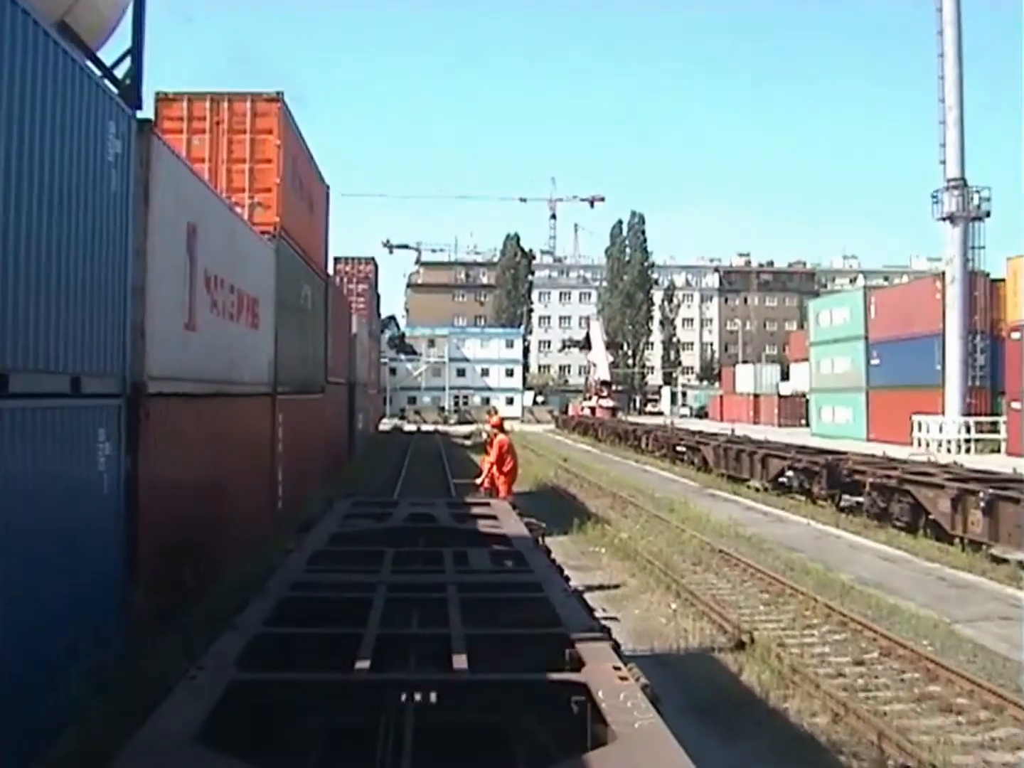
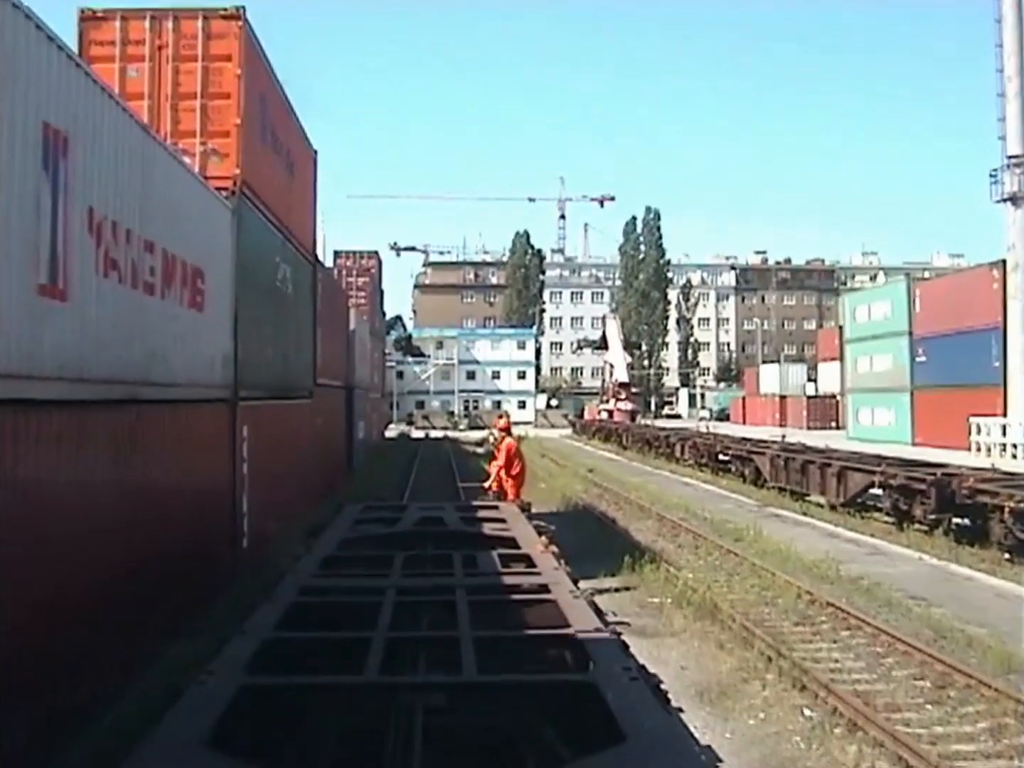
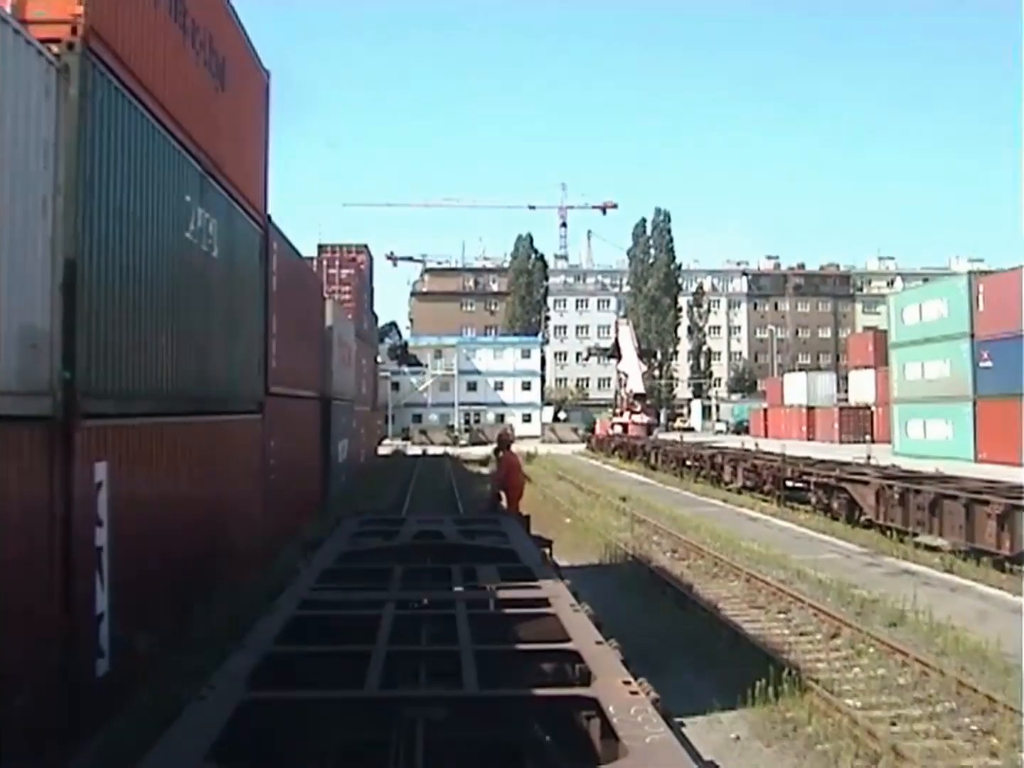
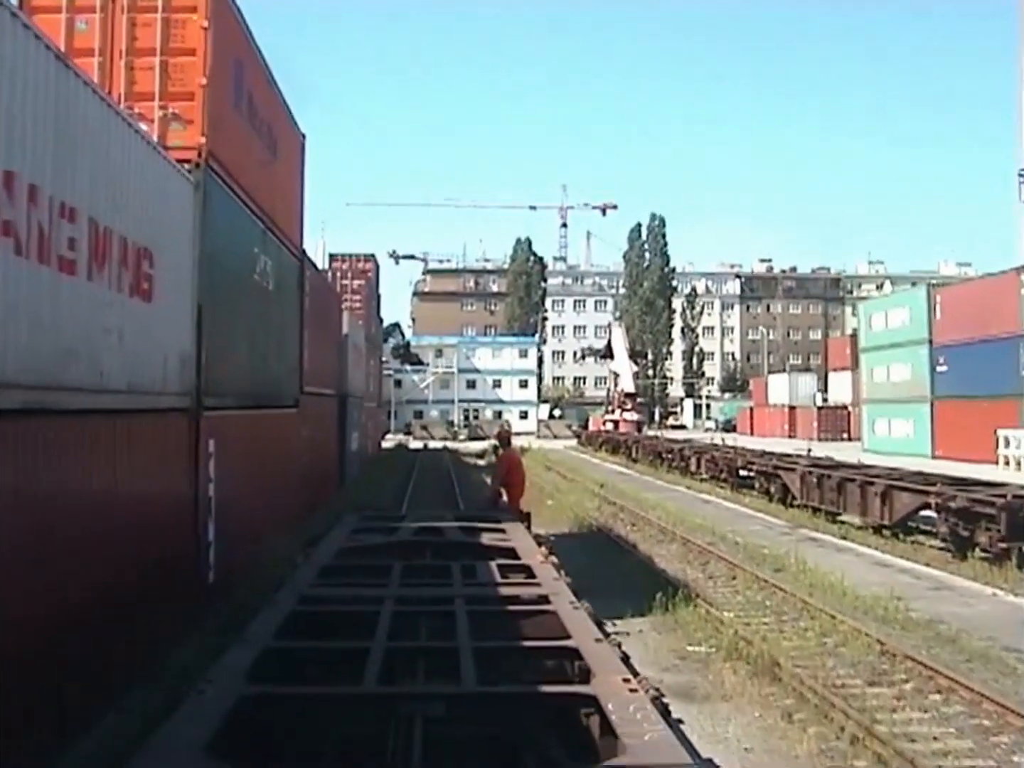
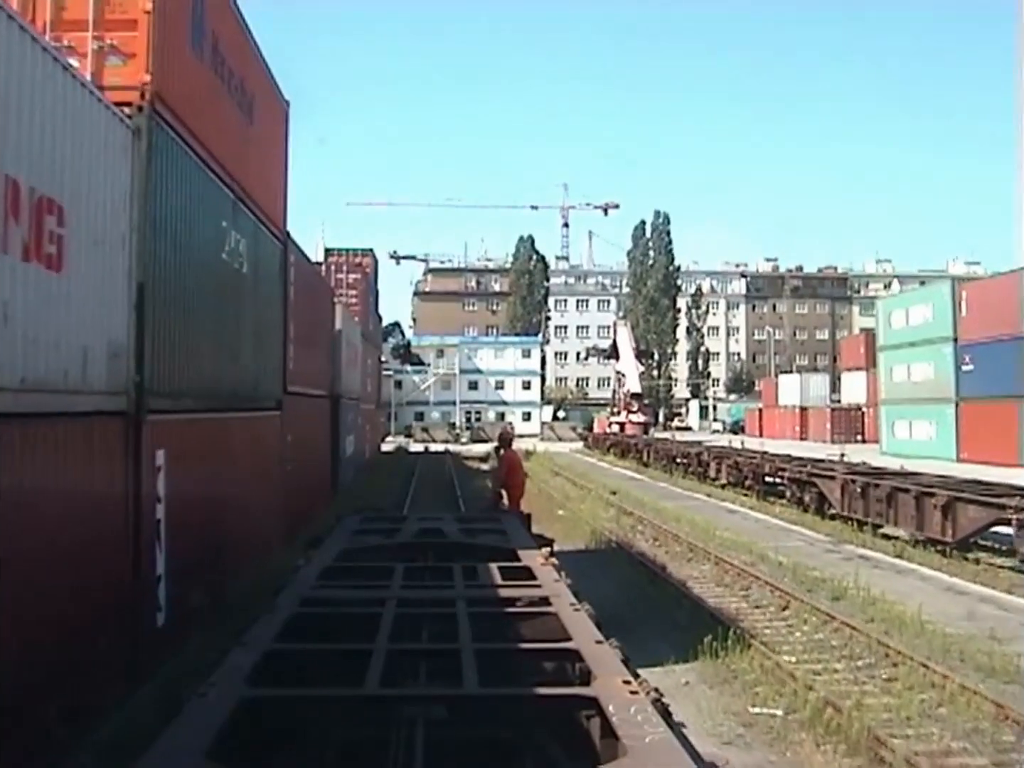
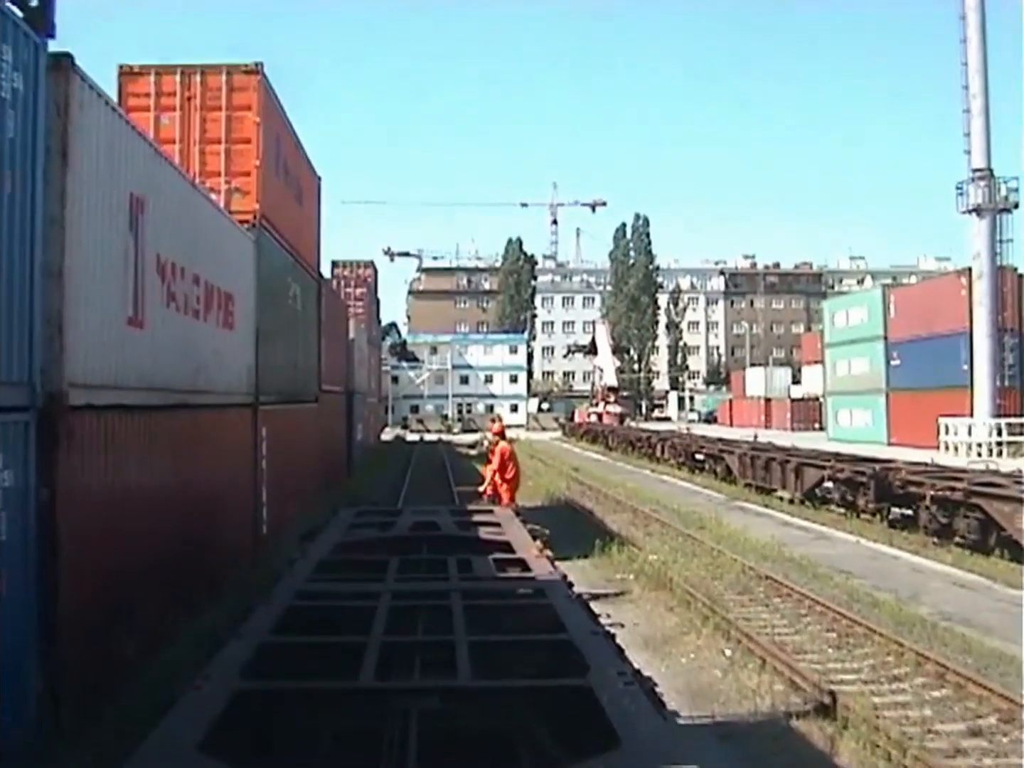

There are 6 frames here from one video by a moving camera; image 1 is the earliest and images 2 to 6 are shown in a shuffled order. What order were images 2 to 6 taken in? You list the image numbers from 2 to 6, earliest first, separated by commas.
6, 2, 4, 5, 3
